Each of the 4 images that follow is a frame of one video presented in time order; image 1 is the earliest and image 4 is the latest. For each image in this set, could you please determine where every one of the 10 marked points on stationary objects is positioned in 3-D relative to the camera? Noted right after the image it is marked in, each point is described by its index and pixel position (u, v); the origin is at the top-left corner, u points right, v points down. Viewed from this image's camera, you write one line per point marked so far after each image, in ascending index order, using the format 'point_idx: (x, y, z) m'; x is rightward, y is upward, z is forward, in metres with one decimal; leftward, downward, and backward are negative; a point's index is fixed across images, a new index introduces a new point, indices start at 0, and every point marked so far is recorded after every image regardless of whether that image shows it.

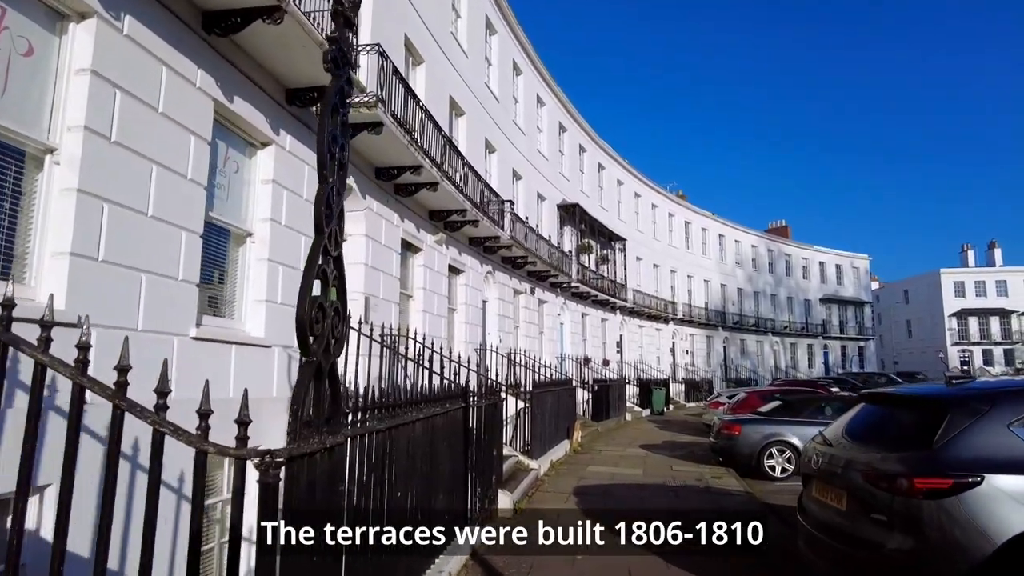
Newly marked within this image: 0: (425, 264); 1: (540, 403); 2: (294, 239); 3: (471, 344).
0: (-1.8, +0.5, +13.1) m
1: (+0.5, -2.0, +10.9) m
2: (-2.8, +0.6, +8.1) m
3: (-1.0, -1.4, +15.9) m
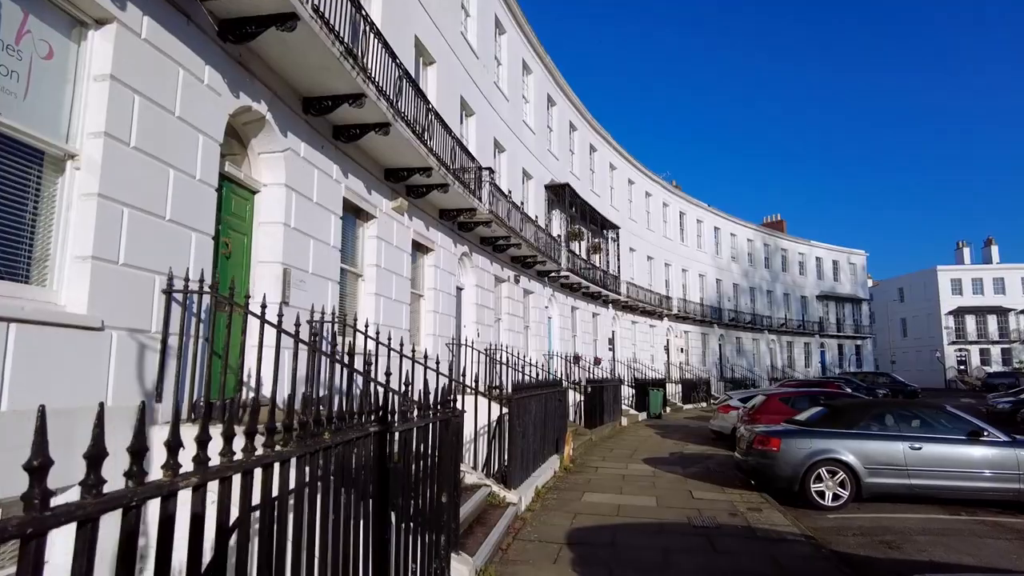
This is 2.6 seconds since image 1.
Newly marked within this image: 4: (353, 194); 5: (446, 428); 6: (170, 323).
0: (-2.2, +0.9, +10.5) m
1: (+0.1, -1.6, +8.3) m
2: (-3.1, +1.0, +5.5) m
3: (-1.5, -1.0, +13.3) m
4: (-2.4, +1.4, +9.5) m
5: (-0.5, -1.1, +4.9) m
6: (-3.0, -0.3, +5.6) m
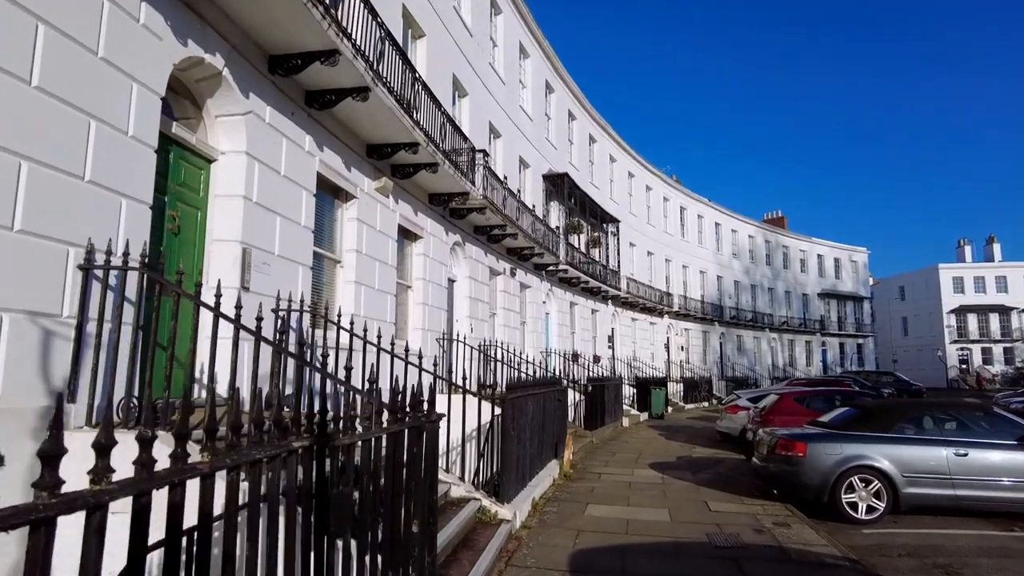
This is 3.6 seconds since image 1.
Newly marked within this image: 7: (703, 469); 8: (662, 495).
0: (-2.3, +1.0, +9.5) m
1: (+0.1, -1.4, +7.3) m
2: (-3.1, +1.2, +4.5) m
3: (-1.6, -0.9, +12.3) m
4: (-2.5, +1.6, +8.6) m
5: (-0.6, -0.9, +3.9) m
6: (-3.1, -0.1, +4.6) m
7: (+3.3, -3.1, +11.0) m
8: (+2.0, -2.8, +8.5) m
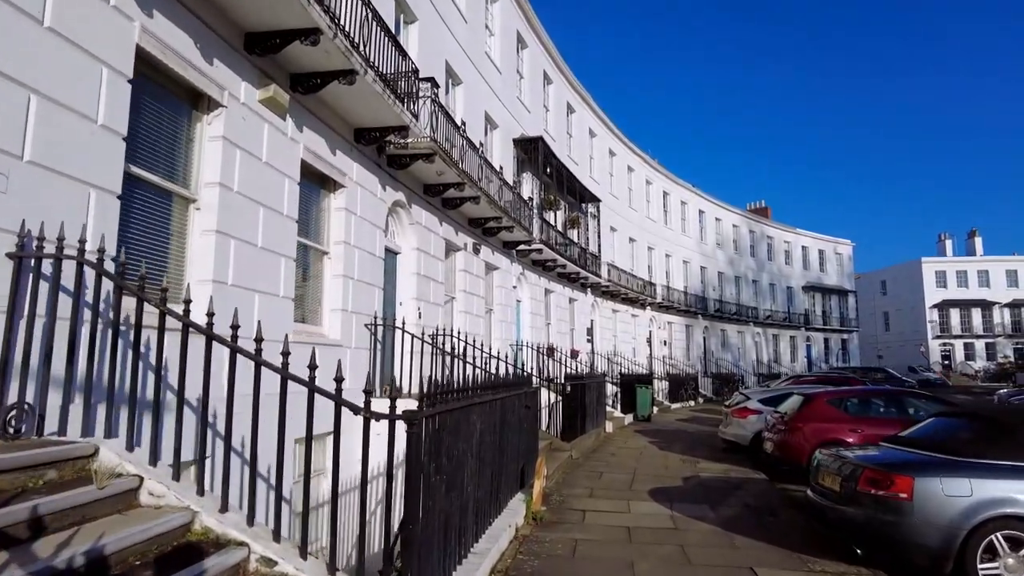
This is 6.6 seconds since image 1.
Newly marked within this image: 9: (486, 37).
0: (-2.8, +1.5, +6.4) m
1: (-0.4, -1.0, +4.3) m
2: (-3.5, +1.6, +1.3) m
3: (-2.2, -0.4, +9.2) m
4: (-3.0, +2.0, +5.4) m
5: (-0.9, -0.5, +0.9) m
6: (-3.4, +0.3, +1.4) m
7: (+2.7, -2.7, +8.1) m
8: (+1.5, -2.3, +5.5) m
9: (-0.7, +6.8, +17.1) m
